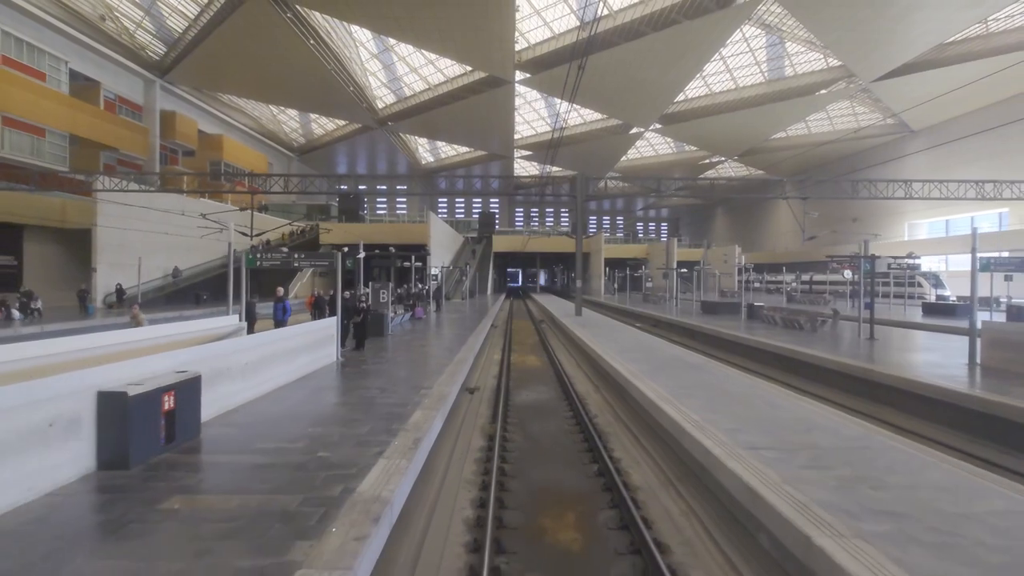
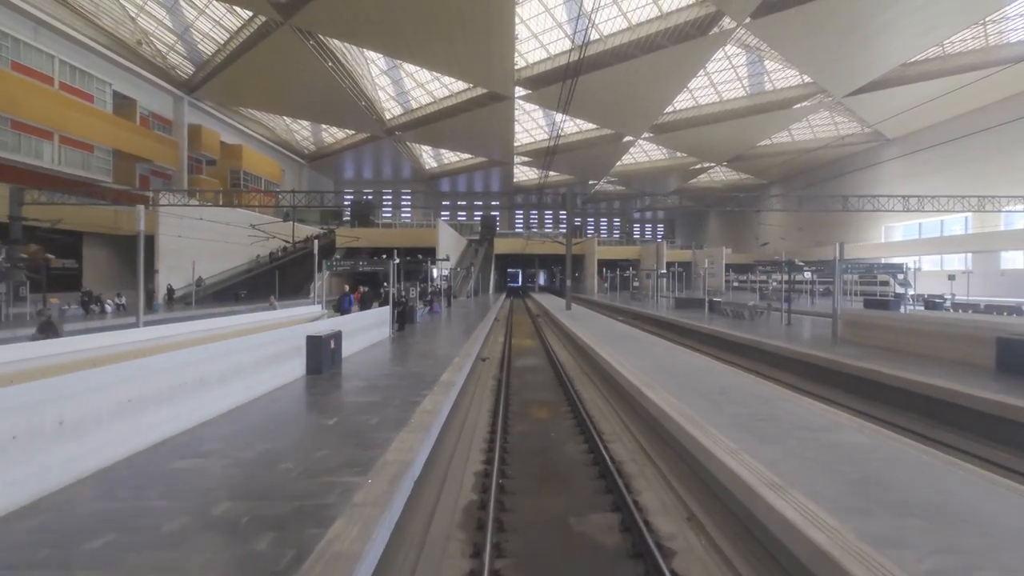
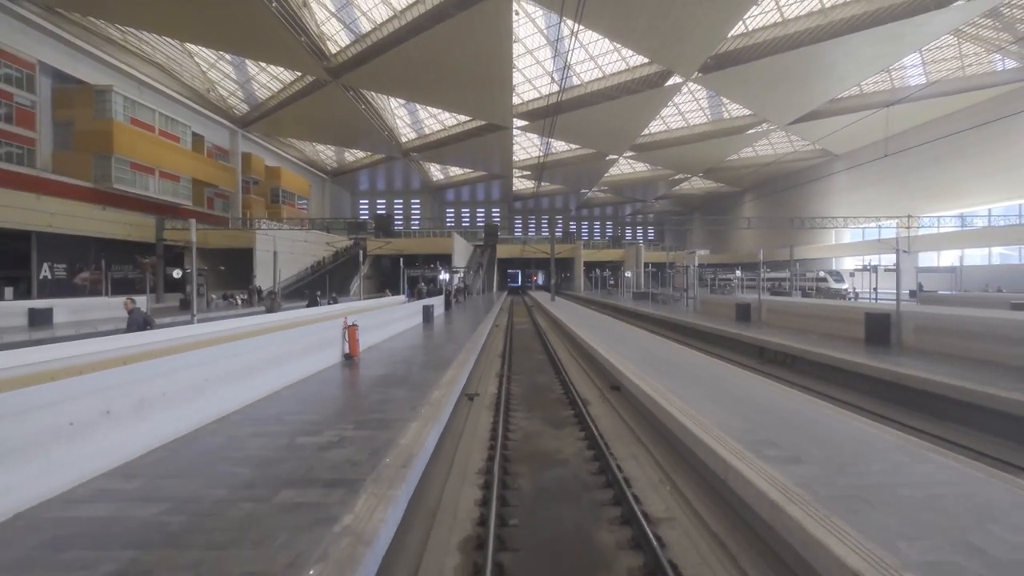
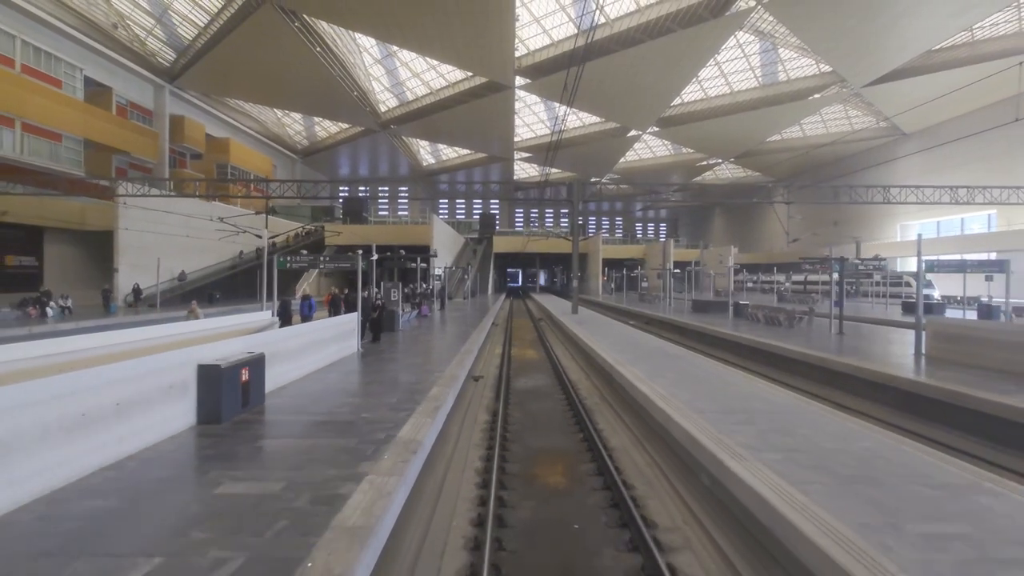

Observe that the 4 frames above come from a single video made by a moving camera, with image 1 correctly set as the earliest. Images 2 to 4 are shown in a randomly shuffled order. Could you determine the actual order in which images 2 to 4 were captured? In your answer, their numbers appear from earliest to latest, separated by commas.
4, 2, 3
